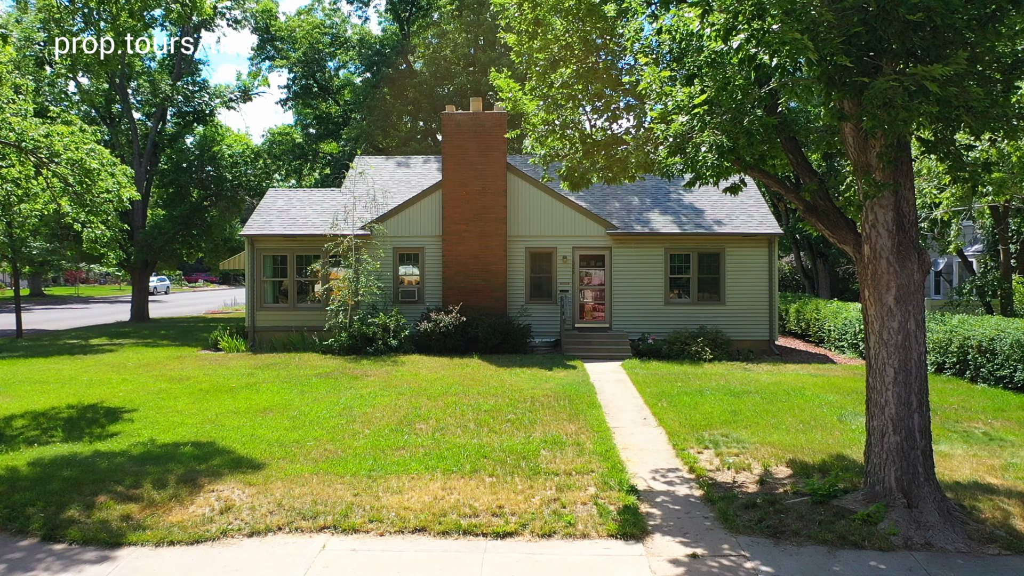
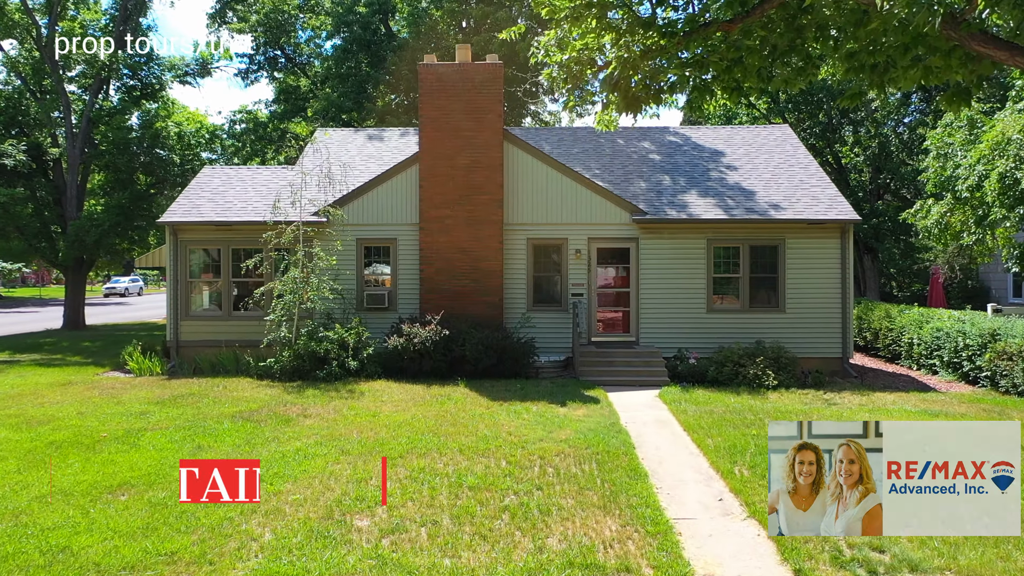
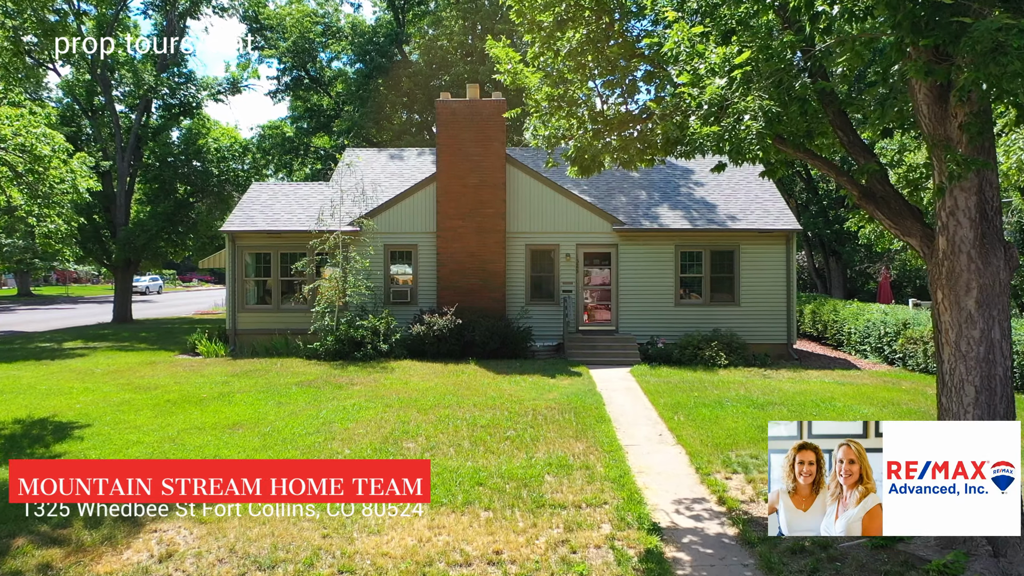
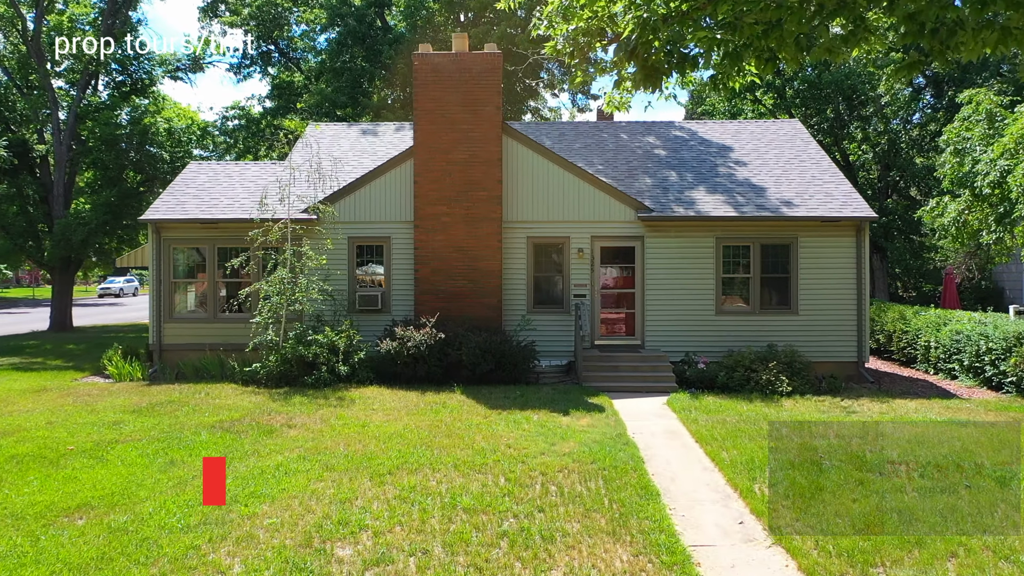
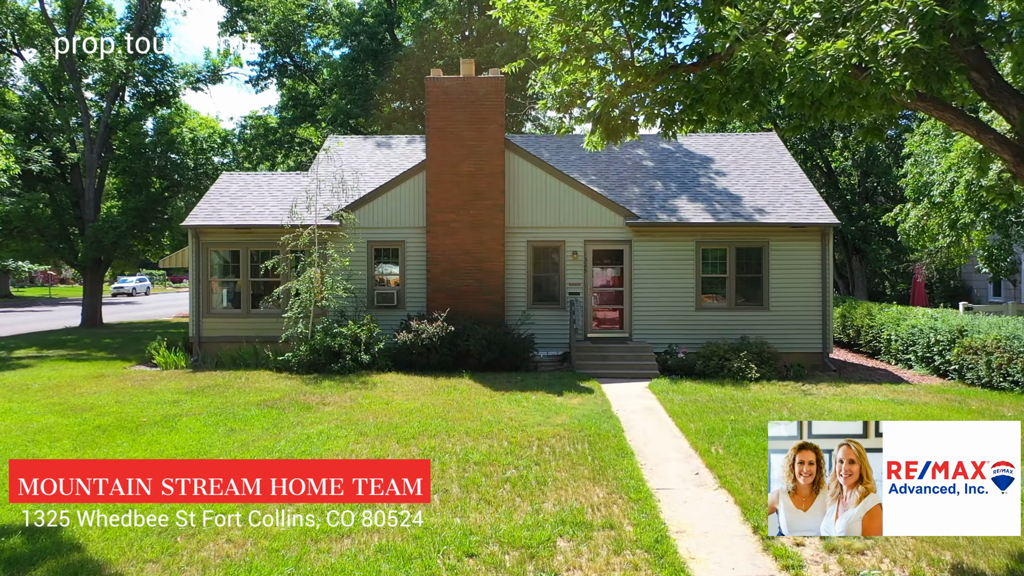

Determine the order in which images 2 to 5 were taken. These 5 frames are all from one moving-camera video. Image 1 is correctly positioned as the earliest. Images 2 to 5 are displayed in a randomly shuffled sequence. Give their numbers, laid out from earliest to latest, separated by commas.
3, 5, 2, 4
